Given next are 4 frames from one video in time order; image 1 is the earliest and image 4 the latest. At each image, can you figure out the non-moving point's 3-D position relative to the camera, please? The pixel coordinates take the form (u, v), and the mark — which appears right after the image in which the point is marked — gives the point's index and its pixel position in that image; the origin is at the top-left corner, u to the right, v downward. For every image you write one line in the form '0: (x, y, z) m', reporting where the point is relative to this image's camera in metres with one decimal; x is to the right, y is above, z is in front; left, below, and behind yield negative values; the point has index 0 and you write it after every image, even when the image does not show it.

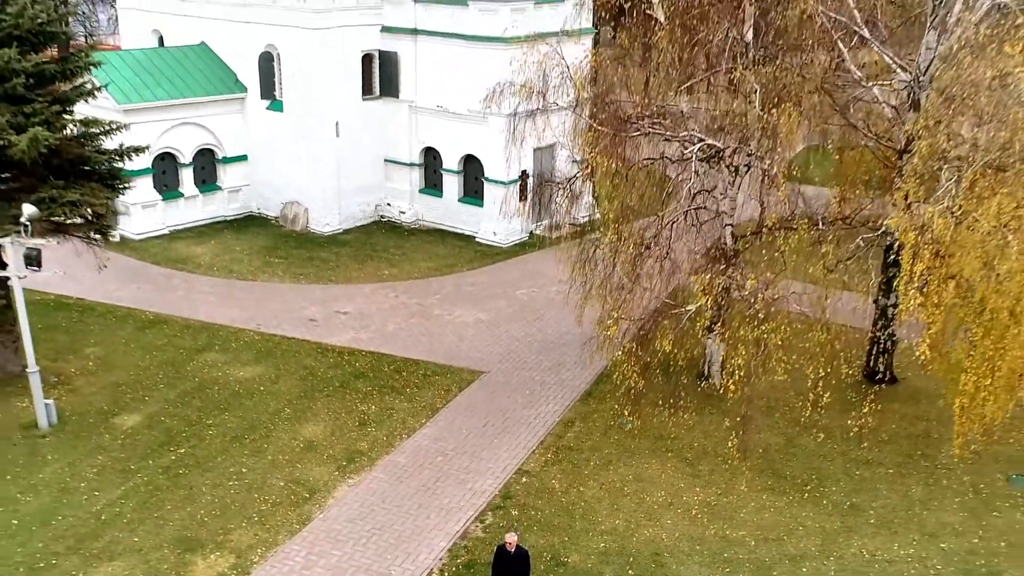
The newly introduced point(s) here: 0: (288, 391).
0: (-3.5, -1.6, +12.6) m
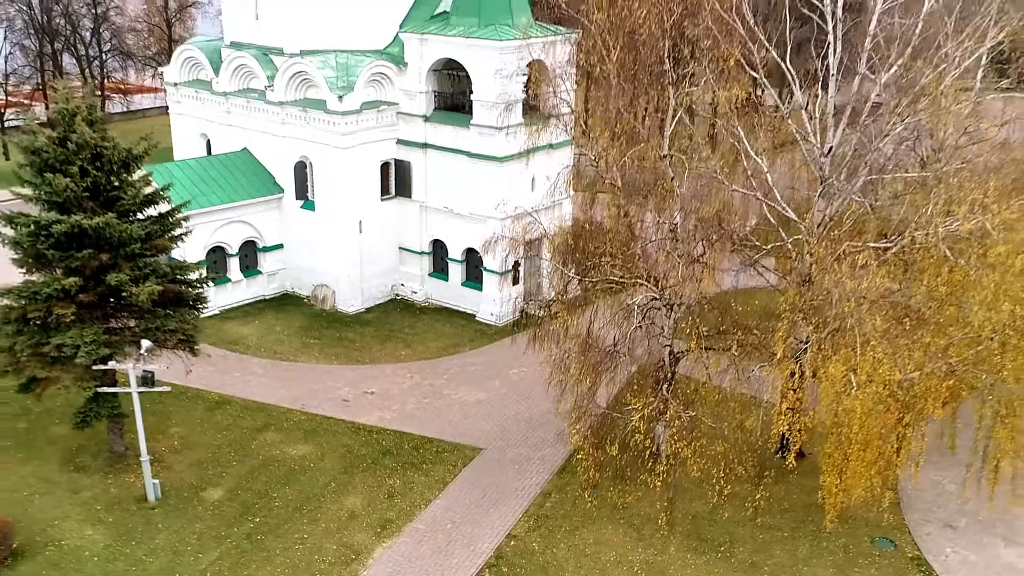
0: (-3.7, -3.7, +16.3) m
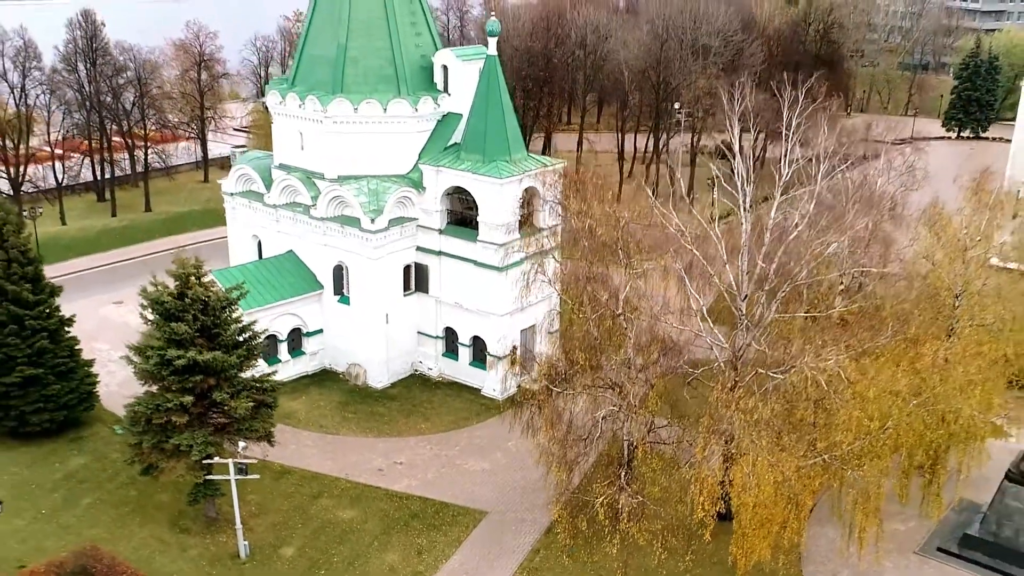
0: (-3.7, -6.5, +21.5) m
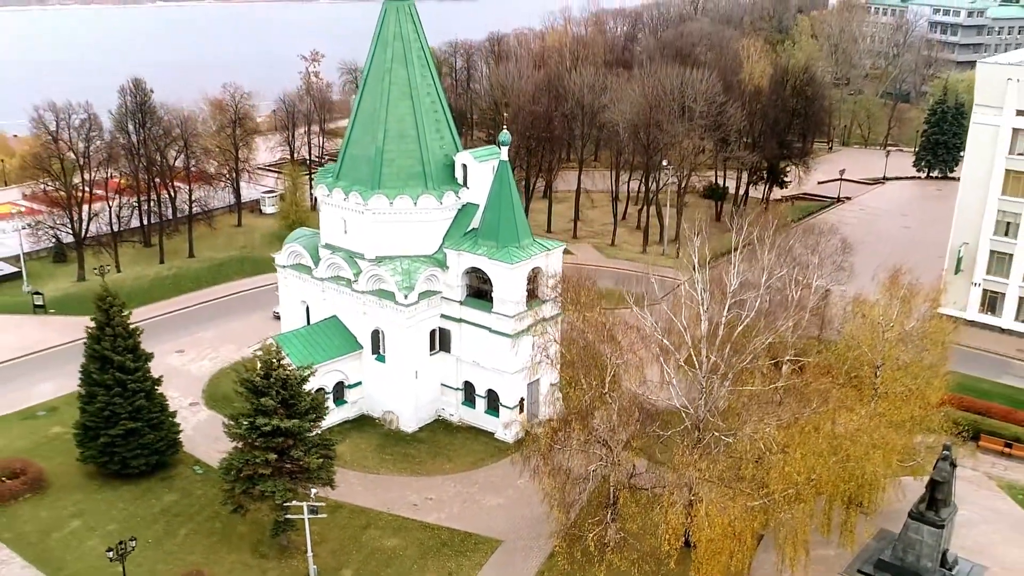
0: (-3.4, -9.1, +27.2) m
